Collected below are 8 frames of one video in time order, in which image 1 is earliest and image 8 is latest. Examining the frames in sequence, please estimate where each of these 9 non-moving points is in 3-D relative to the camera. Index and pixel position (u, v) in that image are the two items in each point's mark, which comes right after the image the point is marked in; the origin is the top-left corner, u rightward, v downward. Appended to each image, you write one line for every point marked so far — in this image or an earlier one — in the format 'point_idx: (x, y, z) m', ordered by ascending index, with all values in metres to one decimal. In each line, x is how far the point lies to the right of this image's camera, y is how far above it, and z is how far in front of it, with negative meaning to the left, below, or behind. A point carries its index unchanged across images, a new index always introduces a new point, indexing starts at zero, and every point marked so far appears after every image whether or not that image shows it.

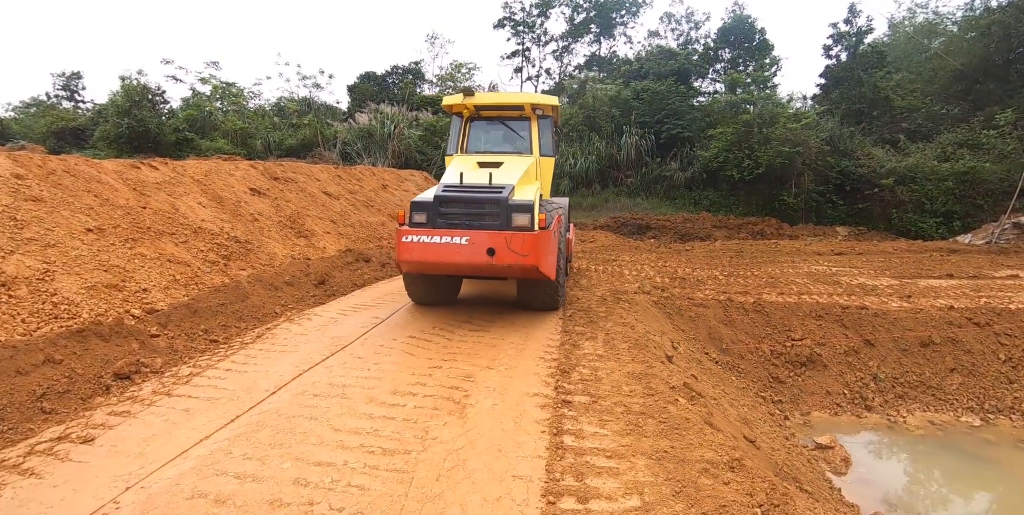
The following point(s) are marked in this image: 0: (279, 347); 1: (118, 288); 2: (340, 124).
0: (-1.9, -0.8, +4.7) m
1: (-3.4, -0.3, +4.8) m
2: (-5.1, +4.0, +16.7) m
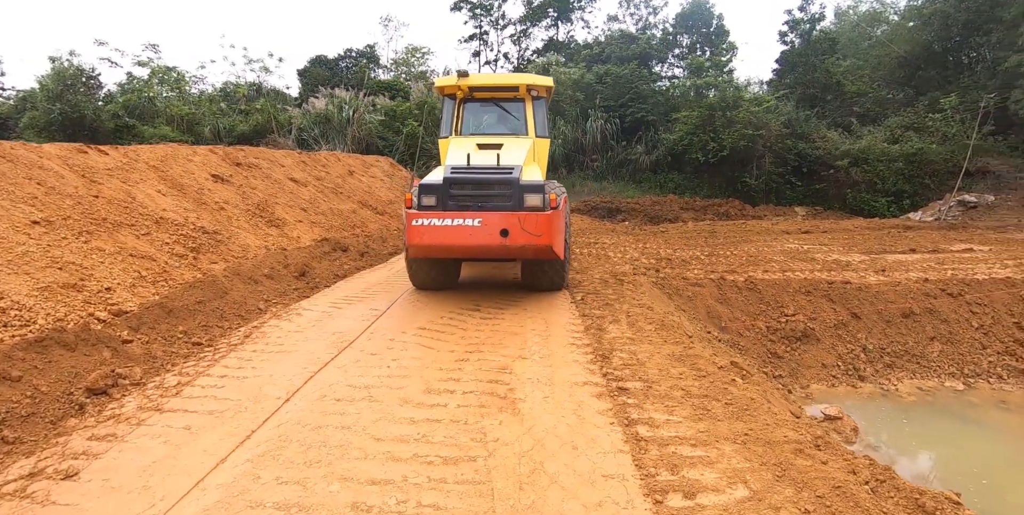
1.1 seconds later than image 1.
0: (-1.8, -0.7, +4.2) m
1: (-3.2, -0.2, +4.1) m
2: (-6.1, +4.2, +15.8) m
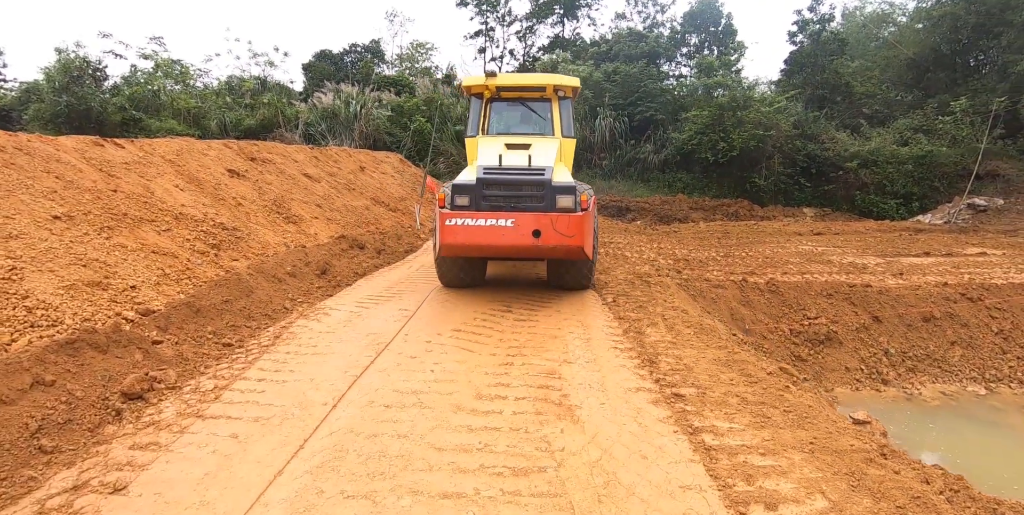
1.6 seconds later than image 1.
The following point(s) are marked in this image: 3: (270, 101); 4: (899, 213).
0: (-1.4, -0.7, +4.0) m
1: (-2.9, -0.2, +3.9) m
2: (-5.9, +4.3, +15.6) m
3: (-6.1, +4.0, +14.1) m
4: (+12.1, +1.4, +17.4) m
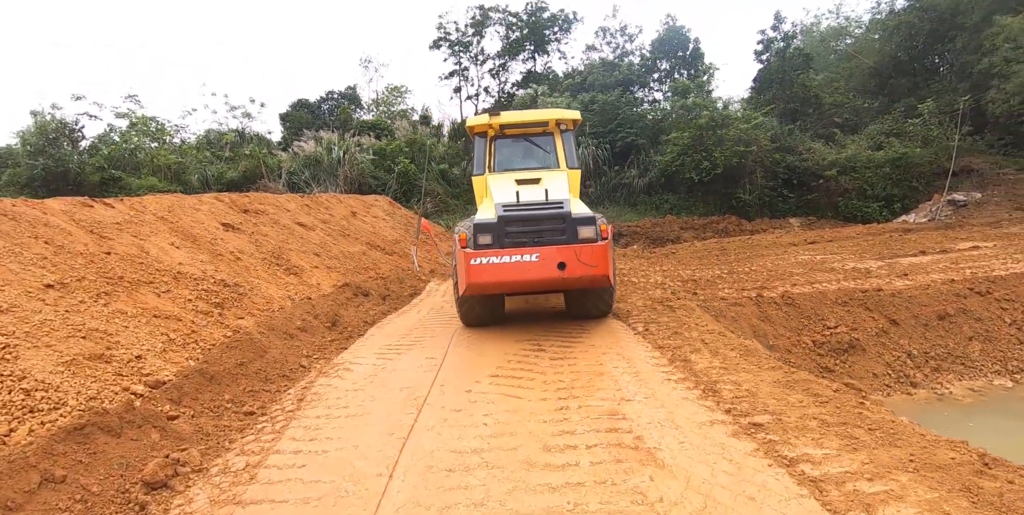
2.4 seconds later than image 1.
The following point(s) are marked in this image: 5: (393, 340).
0: (-1.1, -1.0, +3.6) m
1: (-2.6, -0.7, +3.5) m
2: (-6.3, +2.9, +15.3) m
3: (-6.4, +2.6, +13.8) m
4: (+11.7, +1.3, +17.7) m
5: (-1.2, -0.8, +5.5) m
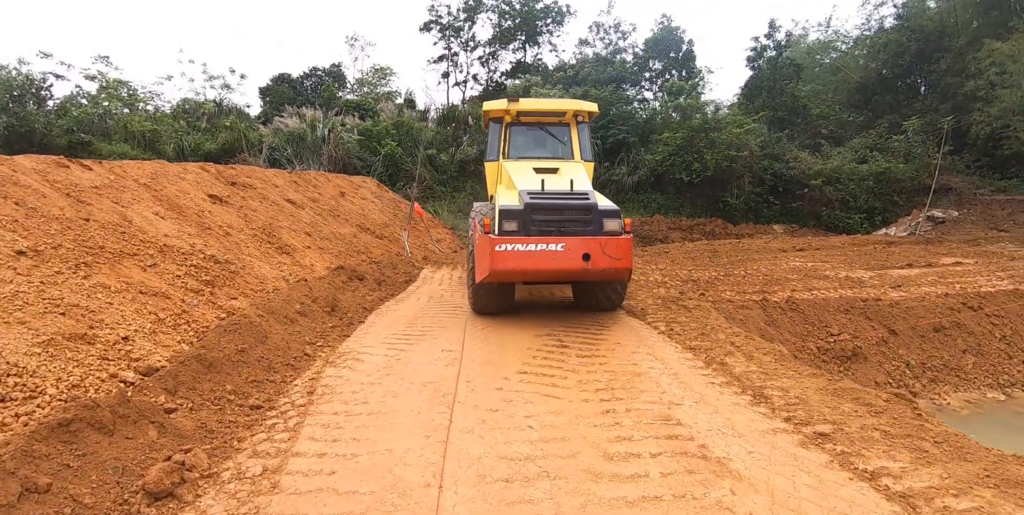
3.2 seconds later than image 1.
0: (-0.9, -0.9, +3.3) m
1: (-2.3, -0.5, +3.1) m
2: (-6.5, +3.4, +14.6) m
3: (-6.5, +3.1, +13.0) m
4: (+11.3, +1.0, +17.9) m
5: (-1.0, -0.6, +5.1) m
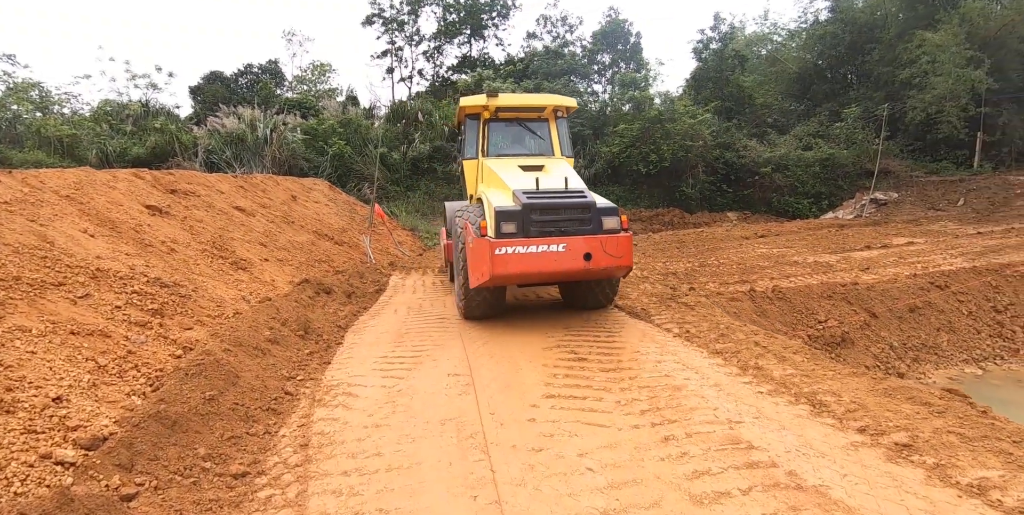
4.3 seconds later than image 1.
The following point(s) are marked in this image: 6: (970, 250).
0: (-0.7, -0.9, +2.7) m
1: (-2.1, -0.6, +2.3) m
2: (-7.5, +3.0, +13.4) m
3: (-7.4, +2.8, +11.8) m
4: (+9.9, +1.5, +18.4) m
5: (-1.0, -0.7, +4.5) m
6: (+10.1, +0.1, +12.3) m
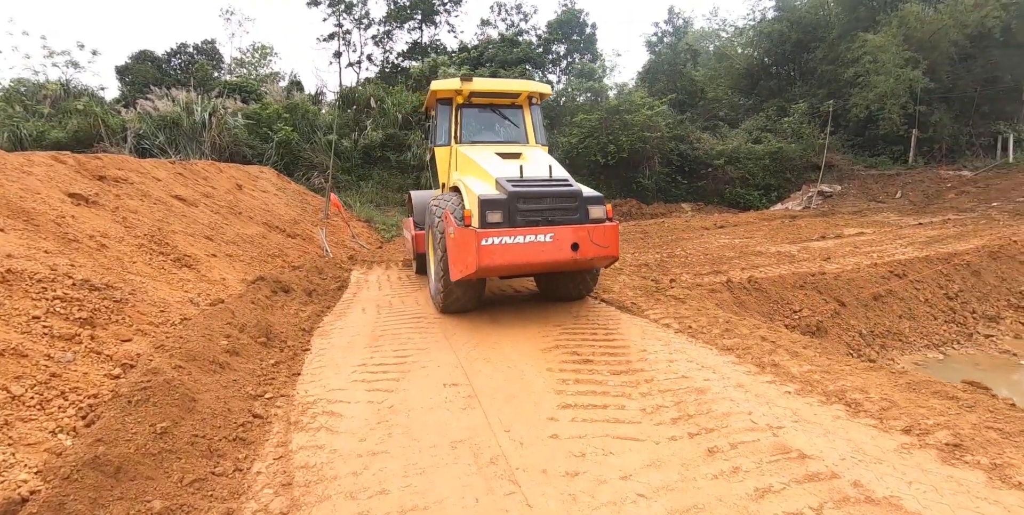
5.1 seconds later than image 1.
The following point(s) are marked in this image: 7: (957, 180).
0: (-0.5, -0.9, +2.2) m
1: (-1.9, -0.6, +1.7) m
2: (-8.4, +3.1, +12.1) m
3: (-8.2, +2.8, +10.6) m
4: (+8.5, +1.9, +18.8) m
5: (-1.0, -0.7, +4.0) m
6: (+9.2, +0.4, +12.7) m
7: (+14.6, +2.6, +18.5) m
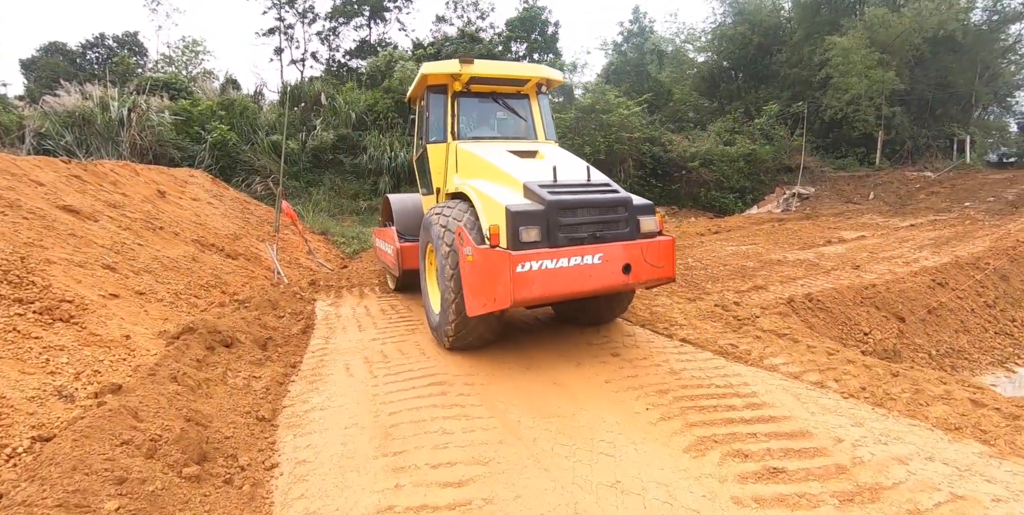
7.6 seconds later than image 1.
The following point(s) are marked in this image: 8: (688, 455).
0: (+0.1, -1.1, +0.6) m
1: (-1.2, -0.8, 0.0) m
2: (-8.8, +2.6, +9.8) m
3: (-8.3, +2.4, +8.3) m
4: (+7.5, +1.7, +18.0) m
5: (-0.5, -0.9, +2.3) m
6: (+8.8, +0.3, +12.0) m
7: (+13.6, +2.5, +18.3) m
8: (+0.7, -0.8, +2.3) m
